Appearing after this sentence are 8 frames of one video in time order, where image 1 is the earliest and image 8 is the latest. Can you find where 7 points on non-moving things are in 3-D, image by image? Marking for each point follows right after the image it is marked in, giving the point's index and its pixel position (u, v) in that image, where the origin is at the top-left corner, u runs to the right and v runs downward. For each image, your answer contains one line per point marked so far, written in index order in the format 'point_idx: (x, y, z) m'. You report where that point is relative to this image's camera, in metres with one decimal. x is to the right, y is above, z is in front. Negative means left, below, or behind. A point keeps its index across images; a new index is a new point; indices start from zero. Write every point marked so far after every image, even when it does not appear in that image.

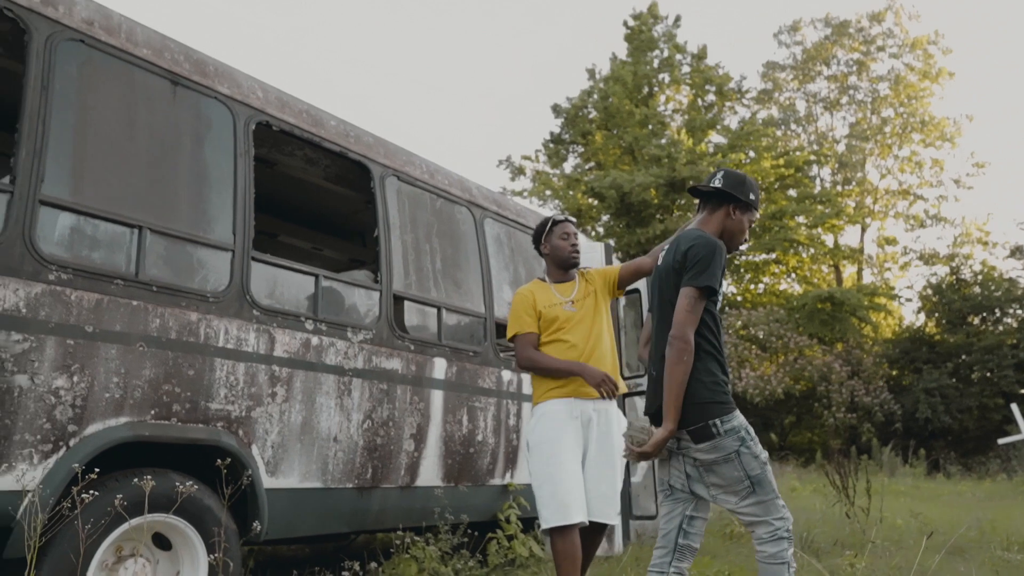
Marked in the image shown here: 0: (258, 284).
0: (-1.5, 0.0, +4.5) m
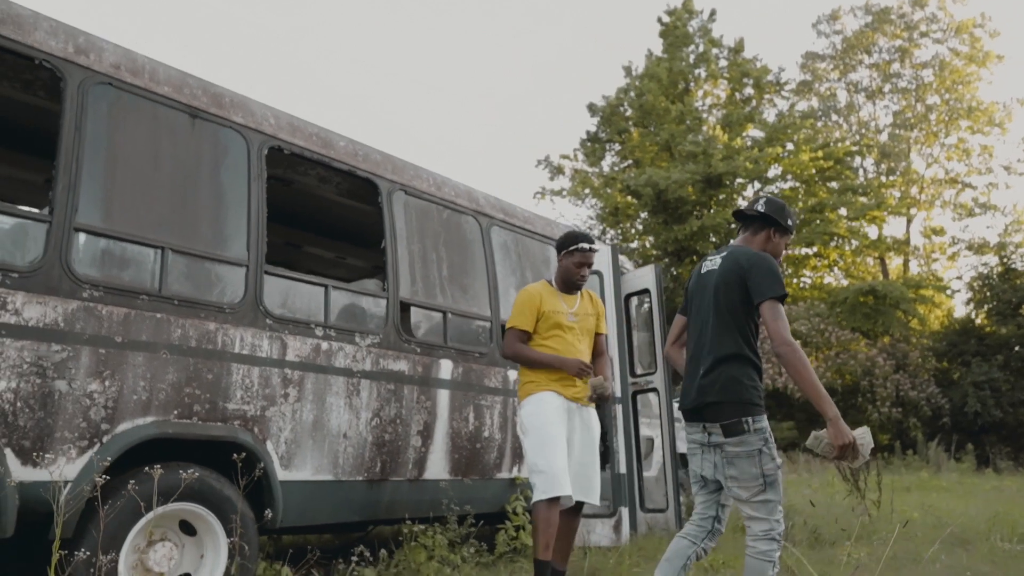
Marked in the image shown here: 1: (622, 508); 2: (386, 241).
0: (-1.6, -0.1, +5.0) m
1: (+1.0, -2.1, +7.4) m
2: (-1.0, +0.4, +5.9) m
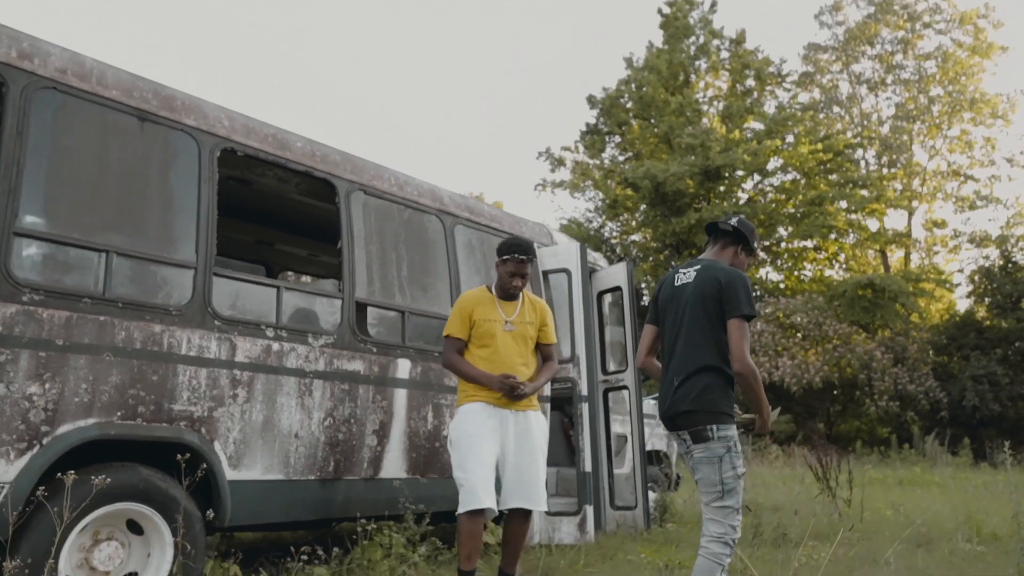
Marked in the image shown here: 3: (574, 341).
0: (-1.9, -0.1, +5.0) m
1: (+0.7, -2.1, +7.5) m
2: (-1.3, +0.4, +5.9) m
3: (+0.6, -0.5, +7.8) m
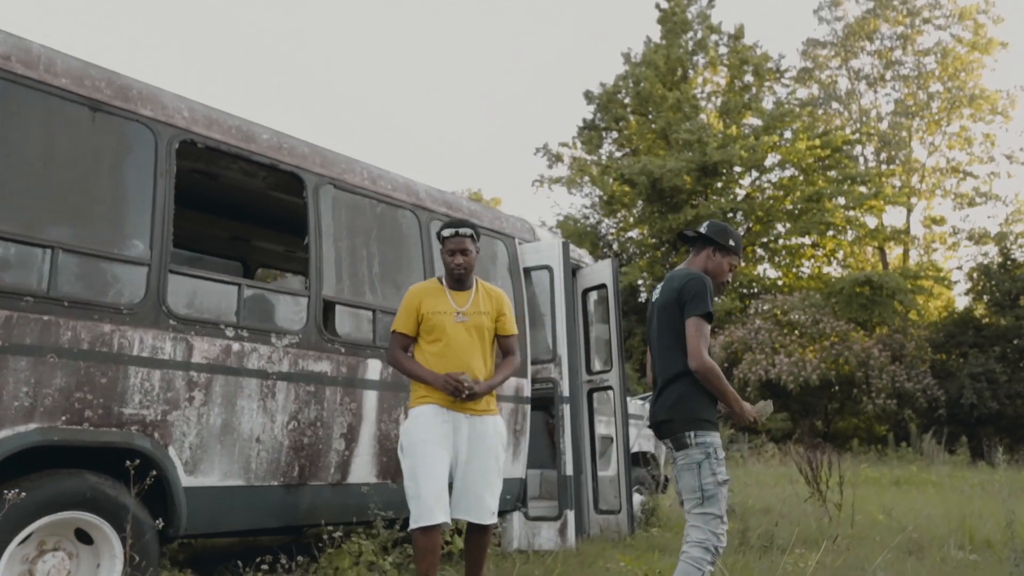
0: (-2.1, 0.0, +4.8) m
1: (+0.5, -2.1, +7.2) m
2: (-1.5, +0.4, +5.7) m
3: (+0.4, -0.5, +7.6) m
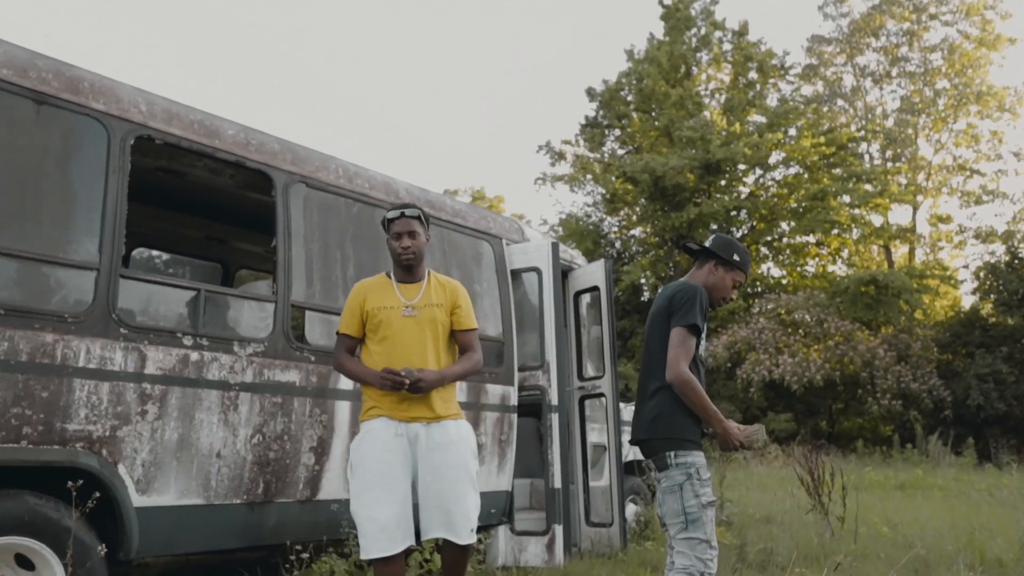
0: (-2.2, -0.1, +4.5) m
1: (+0.4, -2.1, +6.9) m
2: (-1.6, +0.3, +5.4) m
3: (+0.3, -0.6, +7.3) m
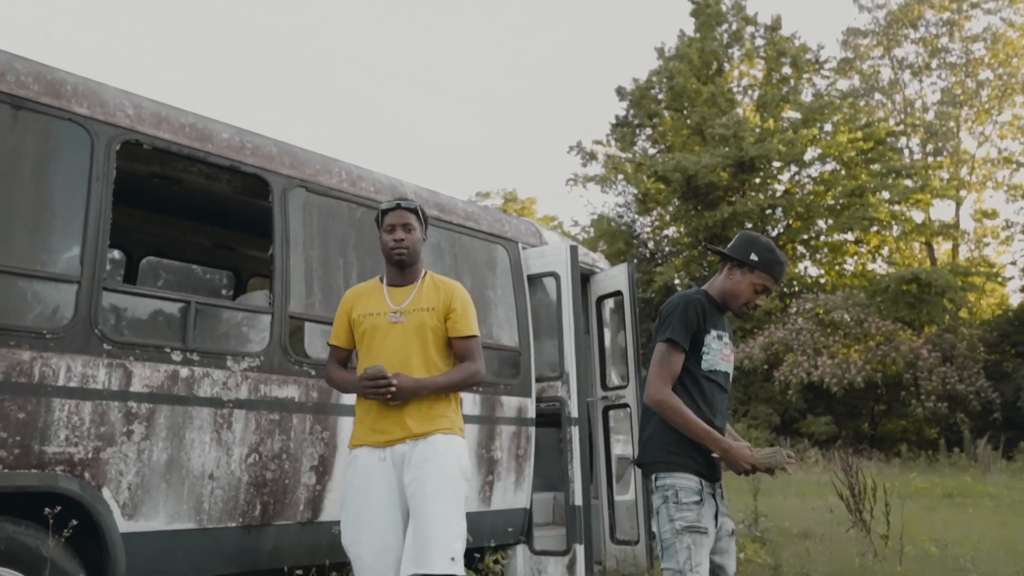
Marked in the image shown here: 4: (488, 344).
0: (-2.2, -0.2, +4.2) m
1: (+0.6, -2.2, +6.6) m
2: (-1.6, +0.3, +5.1) m
3: (+0.5, -0.6, +7.0) m
4: (-0.2, -0.5, +6.4) m
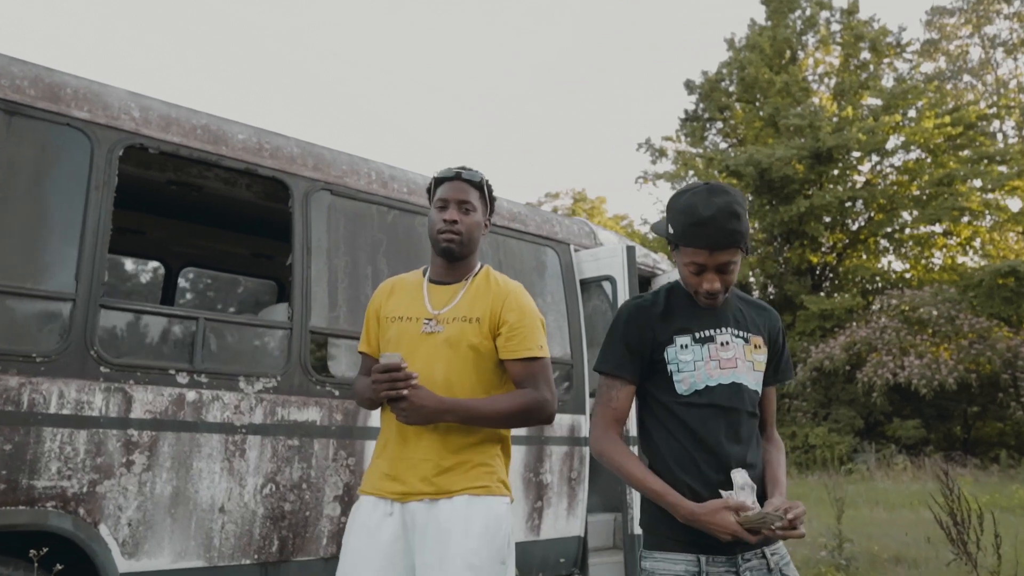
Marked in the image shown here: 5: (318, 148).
0: (-2.0, -0.2, +3.9) m
1: (+1.0, -2.2, +6.0) m
2: (-1.3, +0.2, +4.7) m
3: (+0.9, -0.6, +6.4) m
4: (+0.1, -0.5, +5.9) m
5: (-1.3, +0.9, +5.0) m
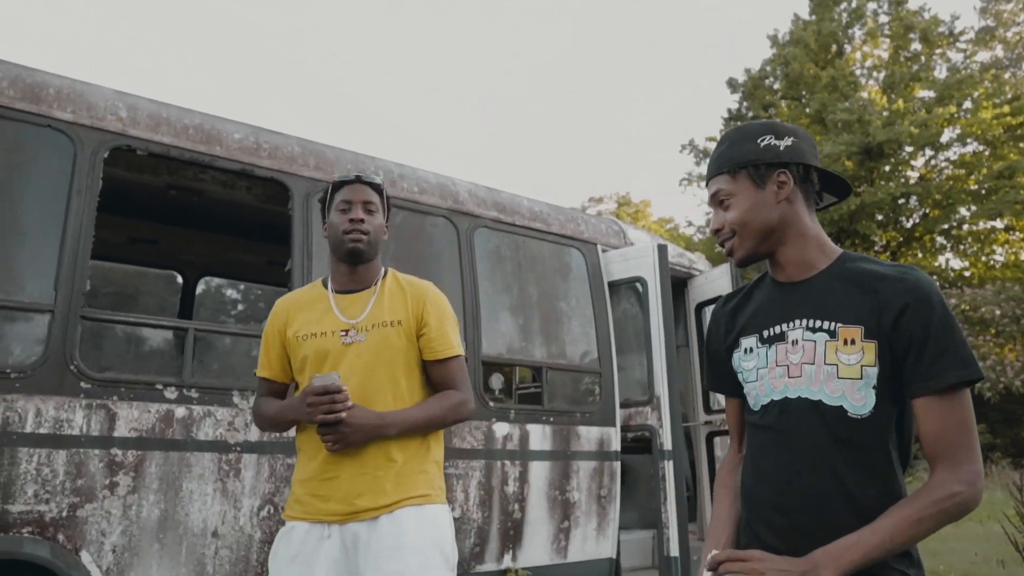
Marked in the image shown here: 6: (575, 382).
0: (-2.0, -0.3, +3.6) m
1: (+1.2, -2.2, +5.5) m
2: (-1.2, +0.2, +4.4) m
3: (+1.1, -0.7, +5.9) m
4: (+0.3, -0.6, +5.5) m
5: (-1.2, +0.9, +4.7) m
6: (+0.5, -0.7, +5.6) m
